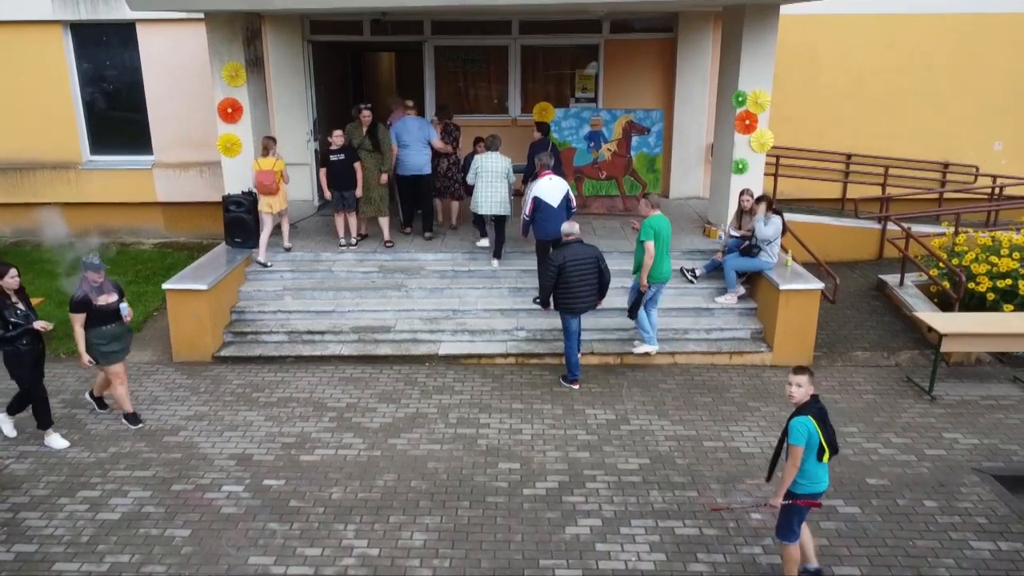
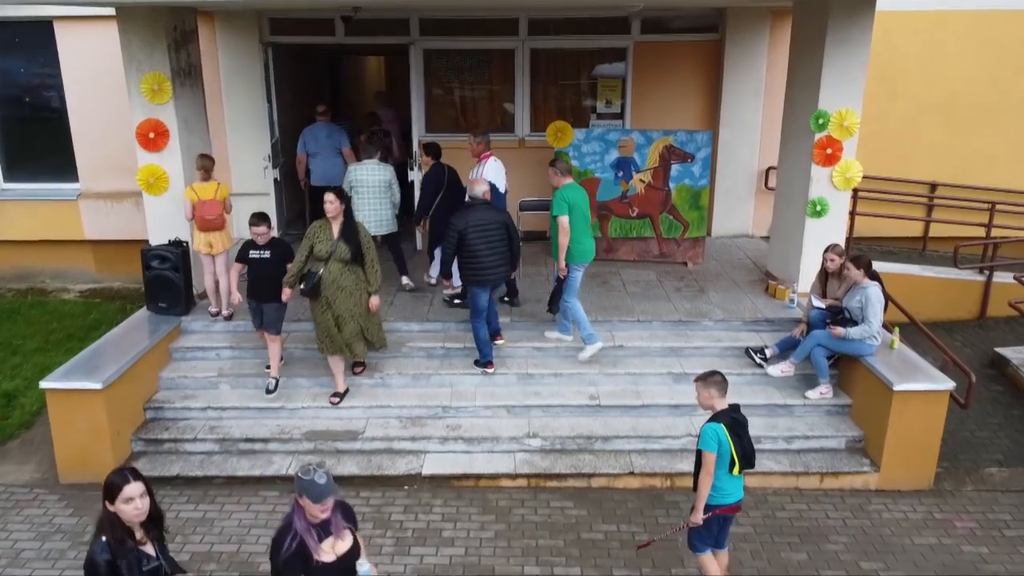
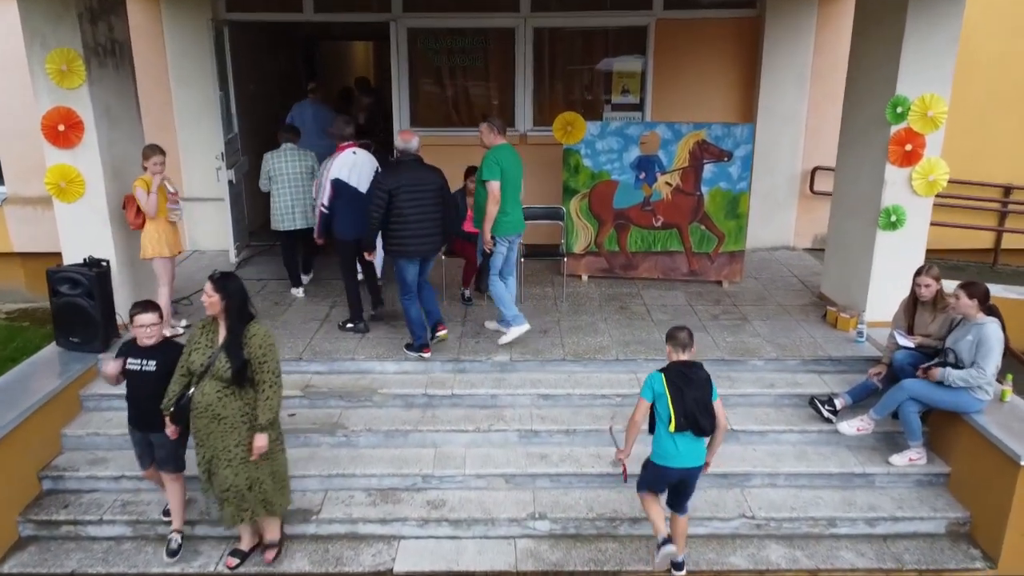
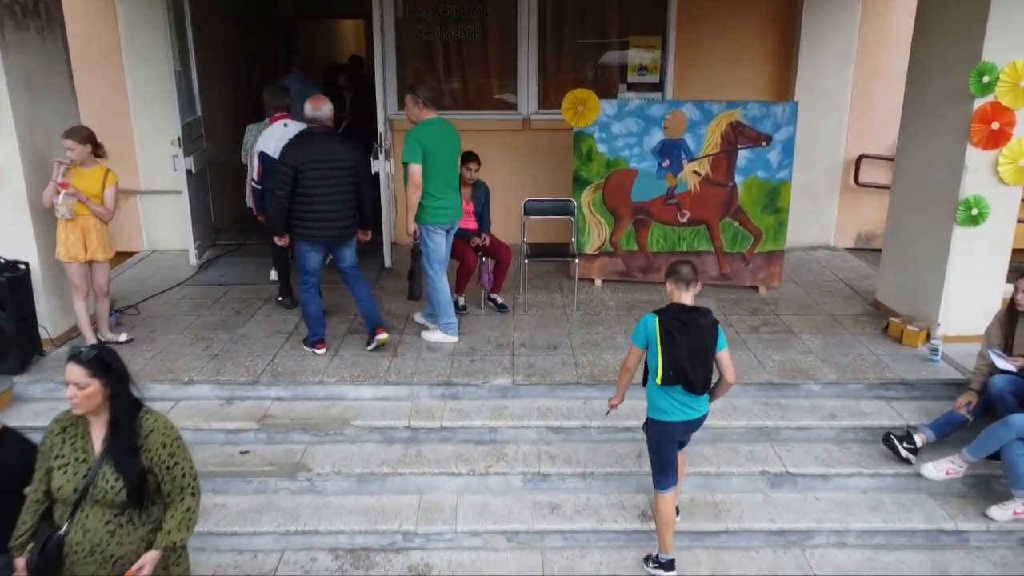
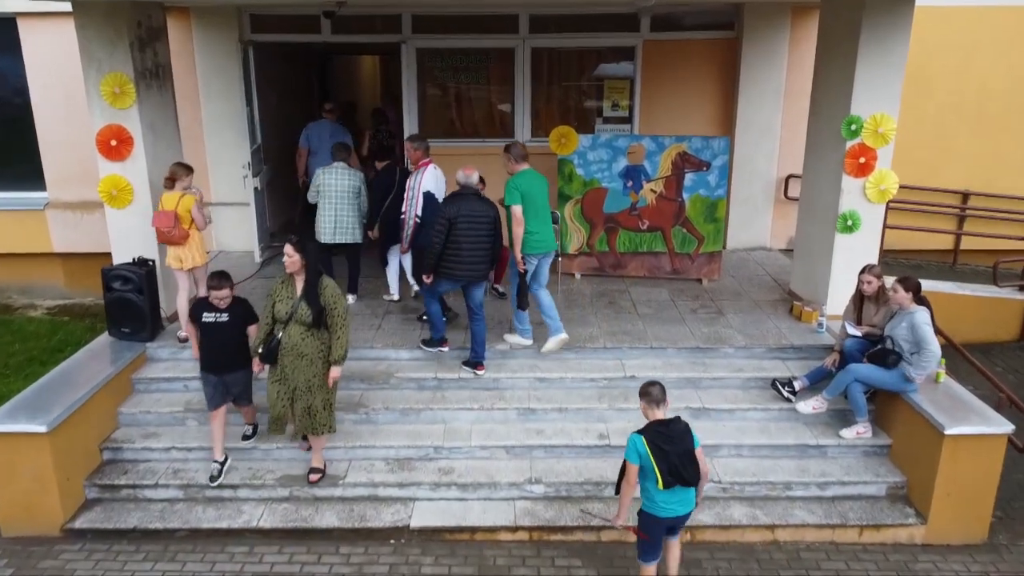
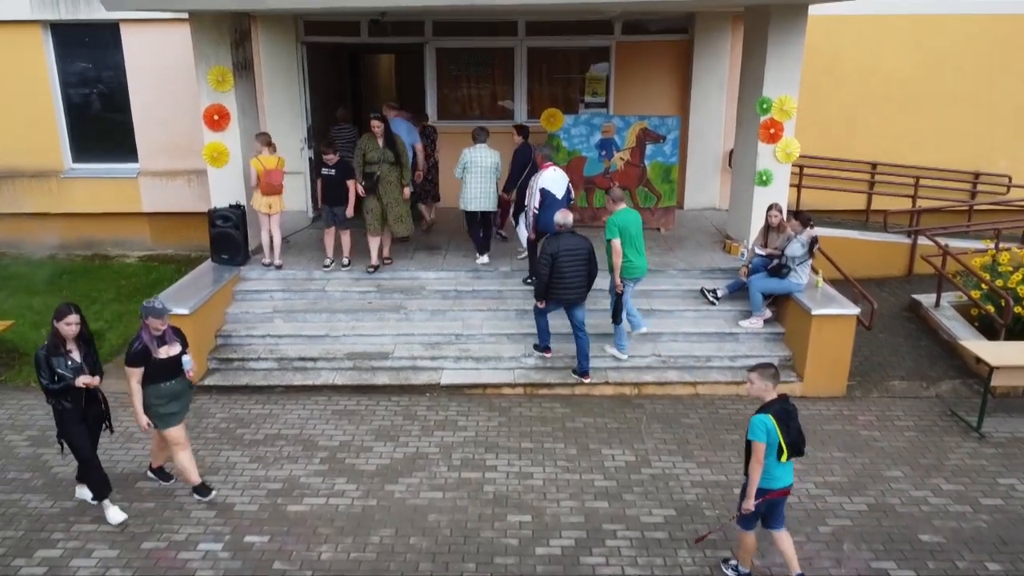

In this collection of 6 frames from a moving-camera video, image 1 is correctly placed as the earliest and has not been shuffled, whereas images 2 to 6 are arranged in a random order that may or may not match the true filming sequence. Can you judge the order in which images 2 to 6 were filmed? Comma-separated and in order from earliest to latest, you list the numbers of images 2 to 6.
6, 2, 5, 3, 4
